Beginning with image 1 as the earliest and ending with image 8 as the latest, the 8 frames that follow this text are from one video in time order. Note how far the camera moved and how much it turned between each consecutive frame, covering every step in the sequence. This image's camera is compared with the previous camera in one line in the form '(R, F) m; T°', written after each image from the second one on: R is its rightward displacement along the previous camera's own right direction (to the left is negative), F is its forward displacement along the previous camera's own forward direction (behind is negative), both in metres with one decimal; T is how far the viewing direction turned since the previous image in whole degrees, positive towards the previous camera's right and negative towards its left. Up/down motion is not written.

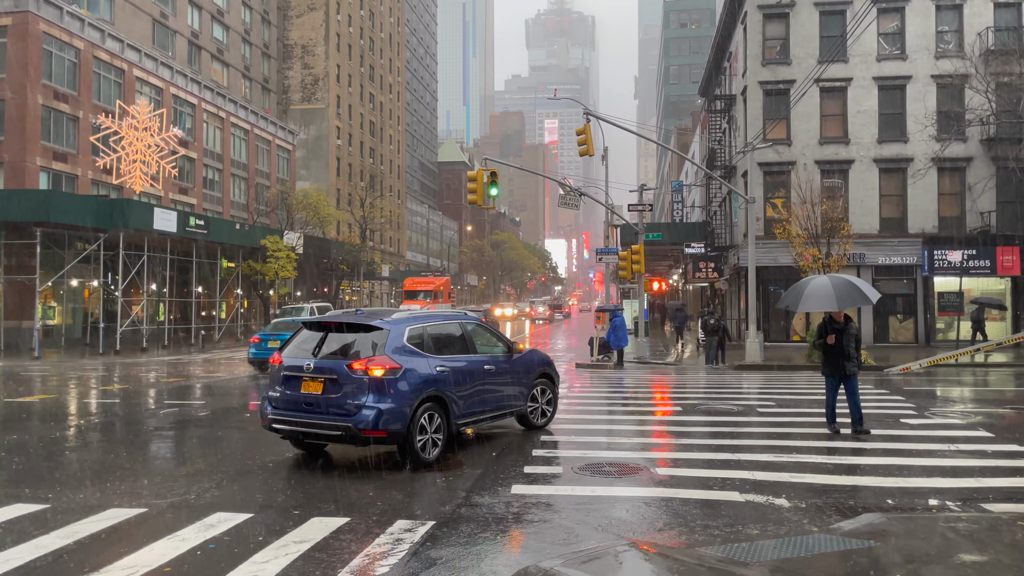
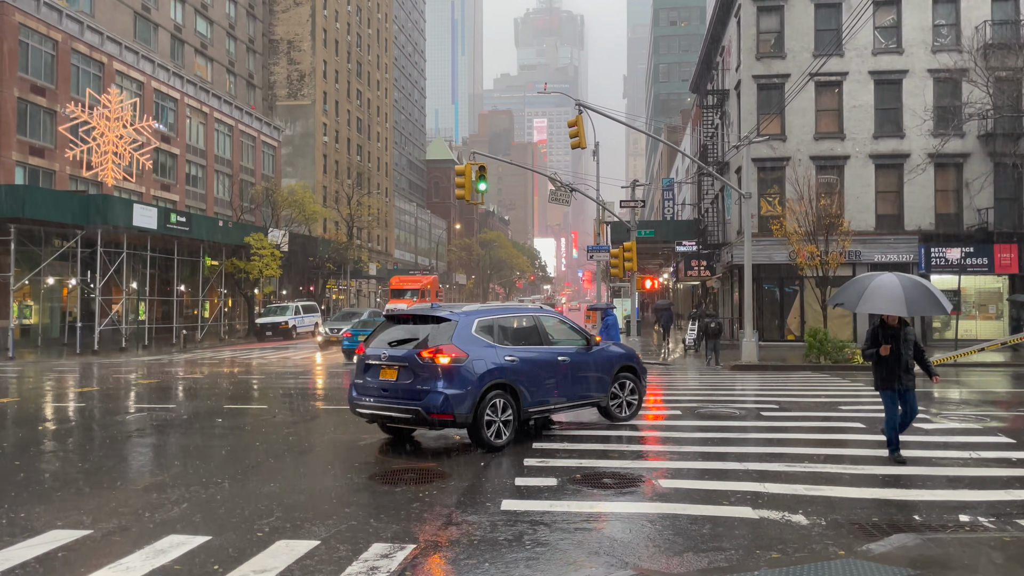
(0.0, +0.7) m; +1°
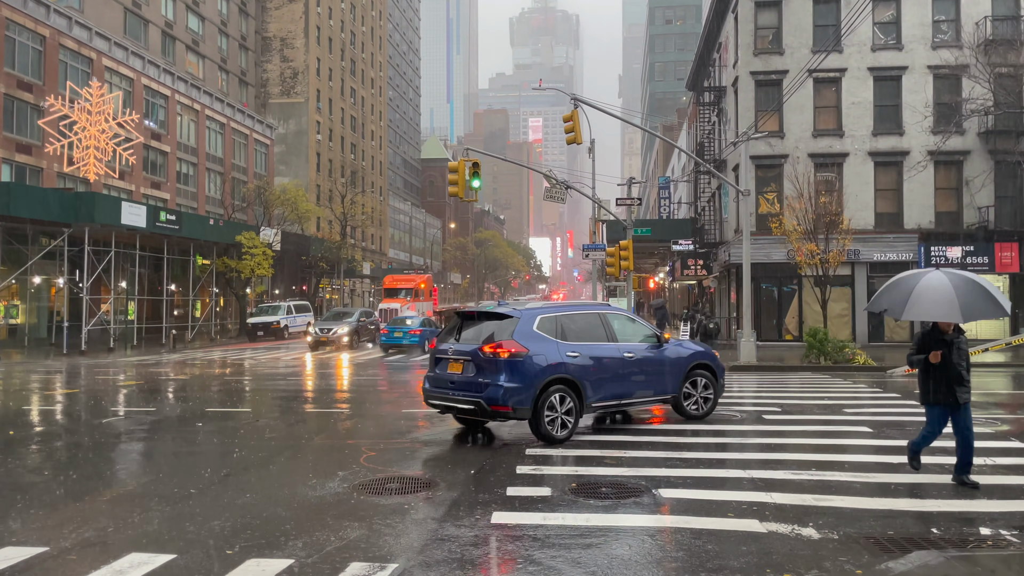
(0.0, +0.4) m; 0°
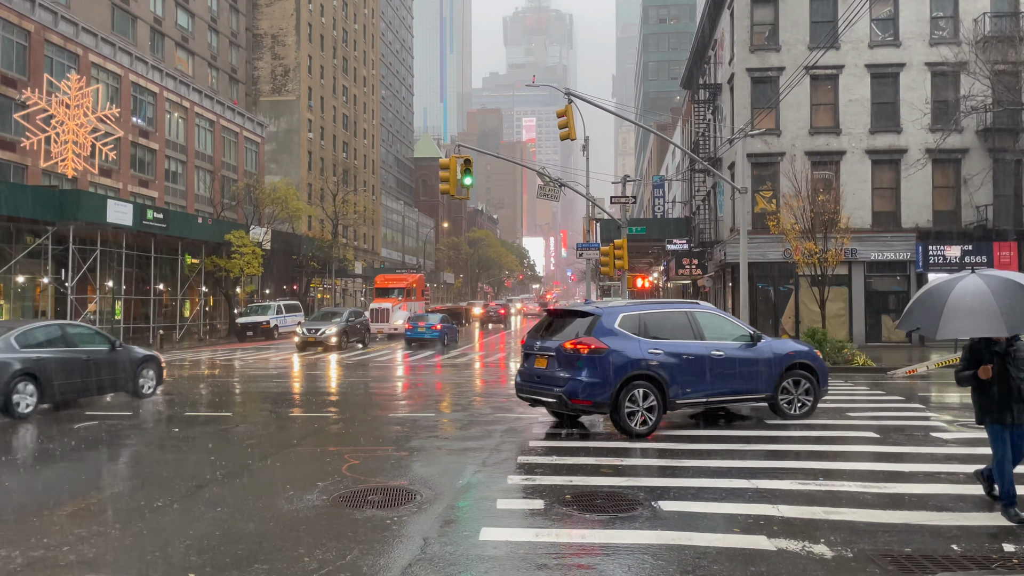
(0.0, +0.4) m; +1°
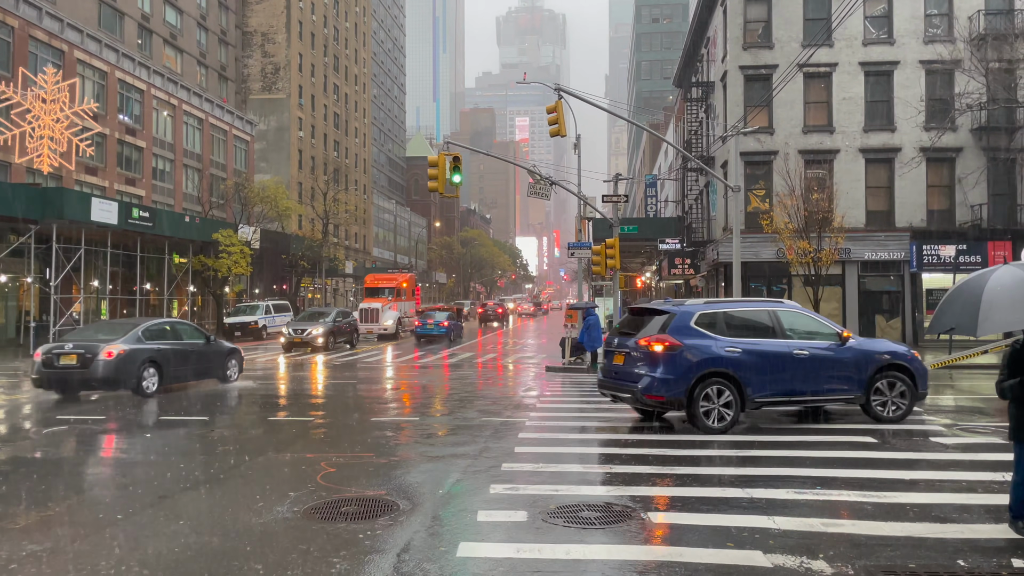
(+0.1, +0.4) m; +1°
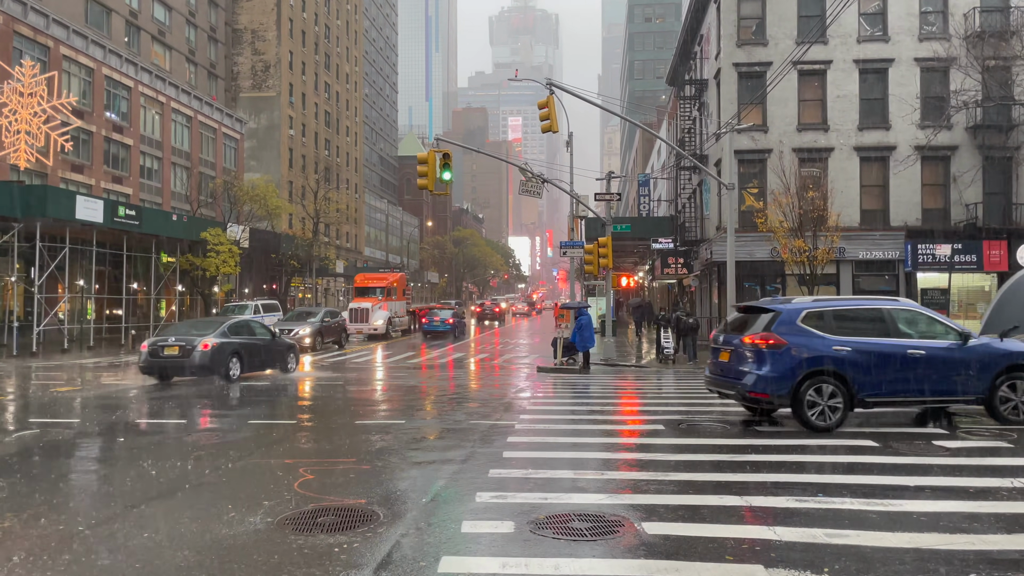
(+0.1, +0.3) m; +1°
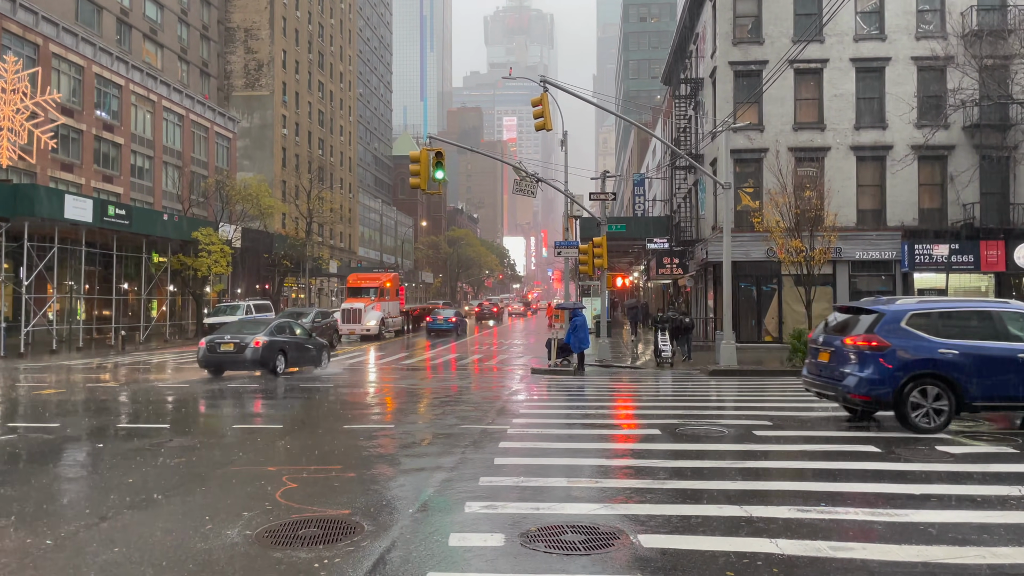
(0.0, +0.3) m; 0°
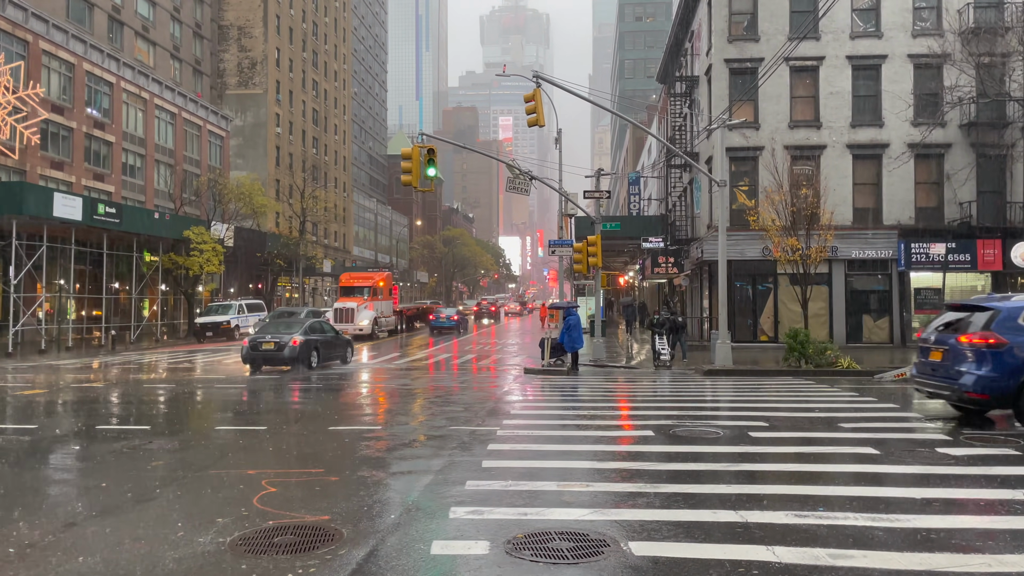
(+0.1, +0.3) m; 0°
